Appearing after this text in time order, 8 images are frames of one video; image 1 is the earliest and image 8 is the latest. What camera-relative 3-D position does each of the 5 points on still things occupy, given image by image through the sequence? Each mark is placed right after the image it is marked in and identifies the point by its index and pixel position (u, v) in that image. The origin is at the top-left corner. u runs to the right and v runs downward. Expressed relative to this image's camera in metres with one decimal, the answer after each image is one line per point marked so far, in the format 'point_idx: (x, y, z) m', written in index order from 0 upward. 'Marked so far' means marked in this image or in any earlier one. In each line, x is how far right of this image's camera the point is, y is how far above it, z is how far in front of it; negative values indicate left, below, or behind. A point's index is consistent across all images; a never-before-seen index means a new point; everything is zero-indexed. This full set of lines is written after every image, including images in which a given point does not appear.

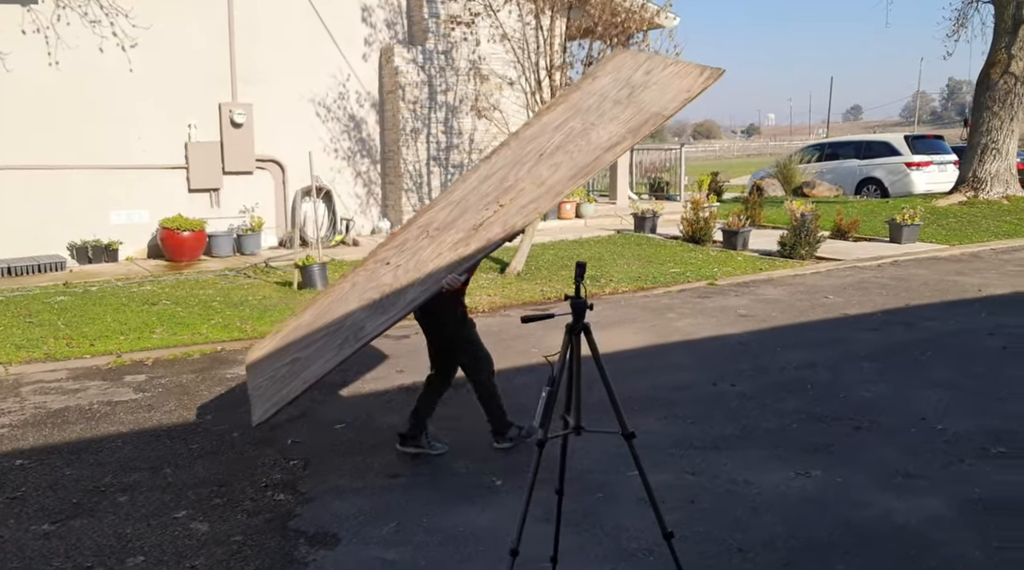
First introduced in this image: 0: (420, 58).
0: (-1.4, +3.5, +14.2) m
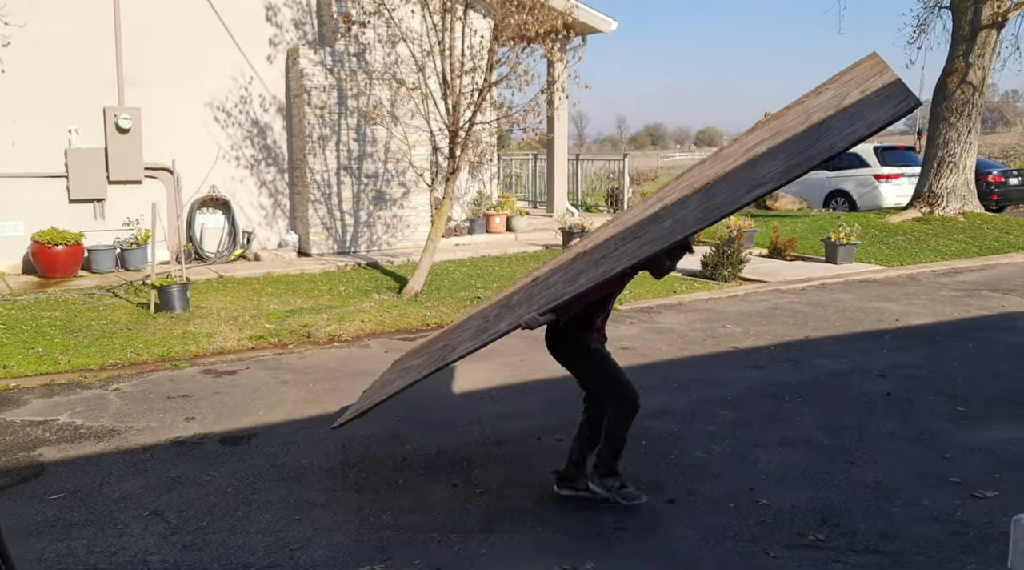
0: (-2.7, +3.3, +13.4) m
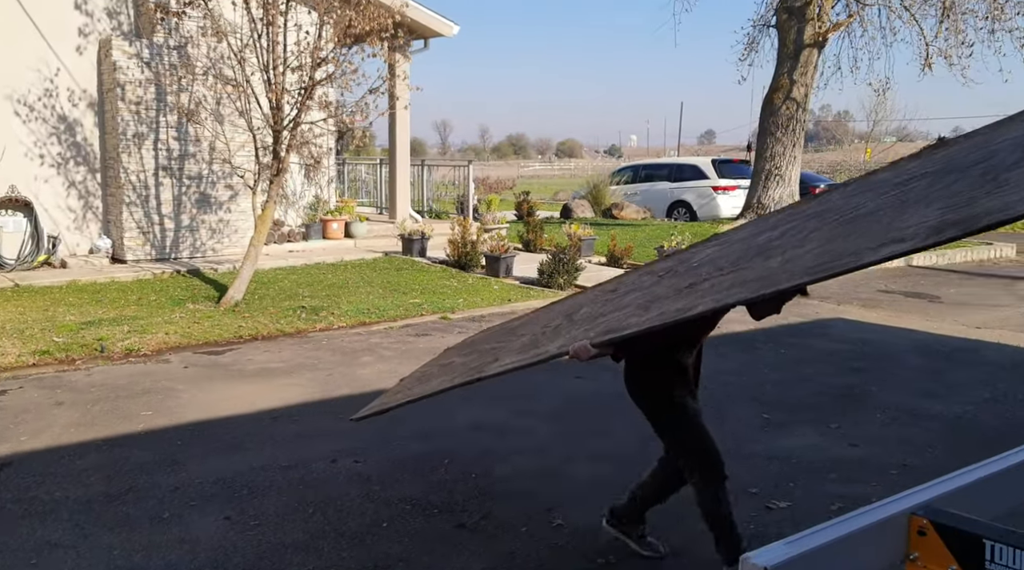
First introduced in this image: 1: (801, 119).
0: (-5.0, +3.2, +12.5) m
1: (+5.3, +3.0, +16.9) m
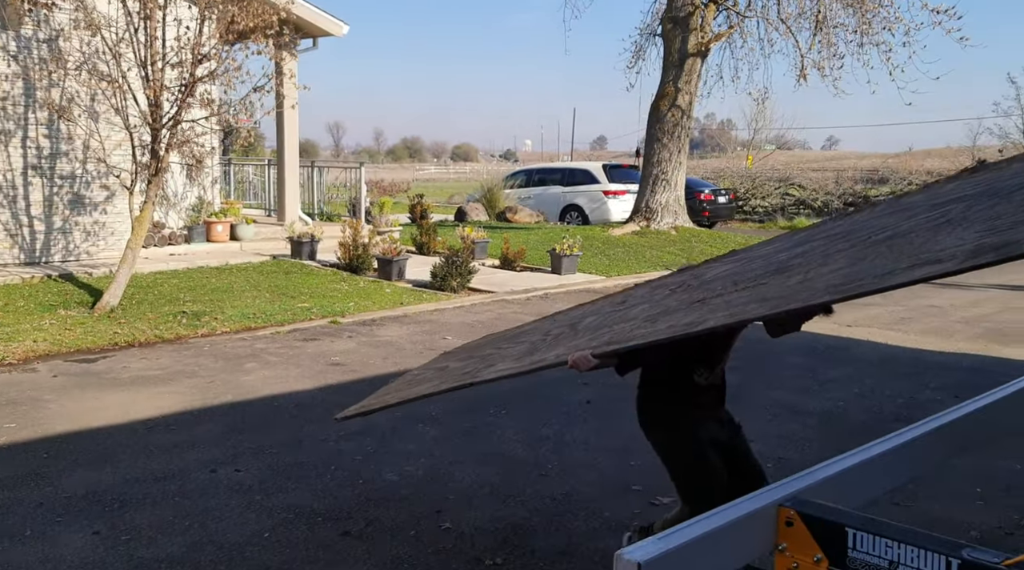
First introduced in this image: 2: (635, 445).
0: (-6.4, +3.1, +11.8) m
1: (+3.3, +3.0, +17.4) m
2: (+0.8, -1.0, +5.6) m
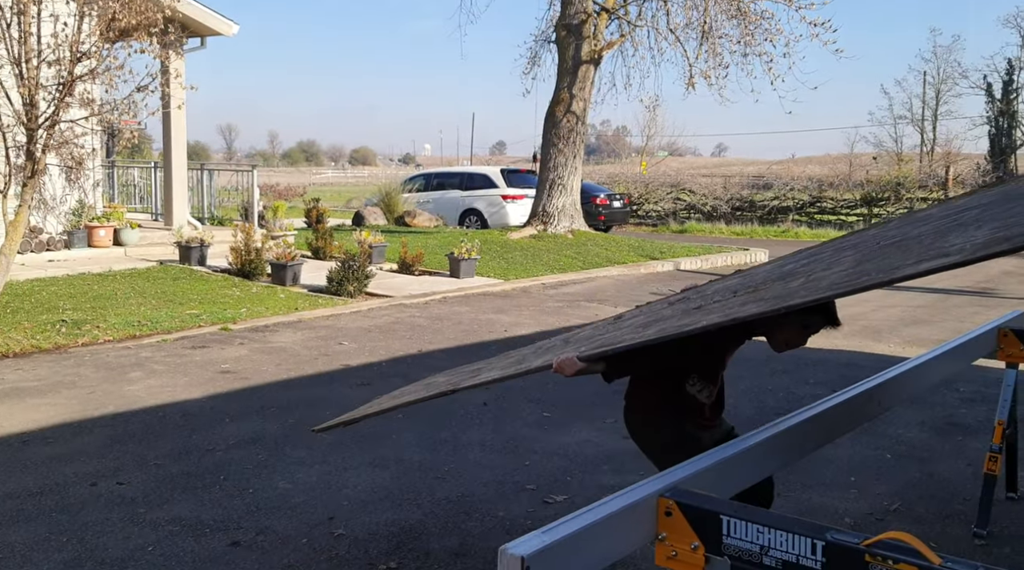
0: (-7.7, +3.0, +11.1) m
1: (+1.3, +3.0, +17.6) m
2: (+0.1, -1.0, +5.7) m
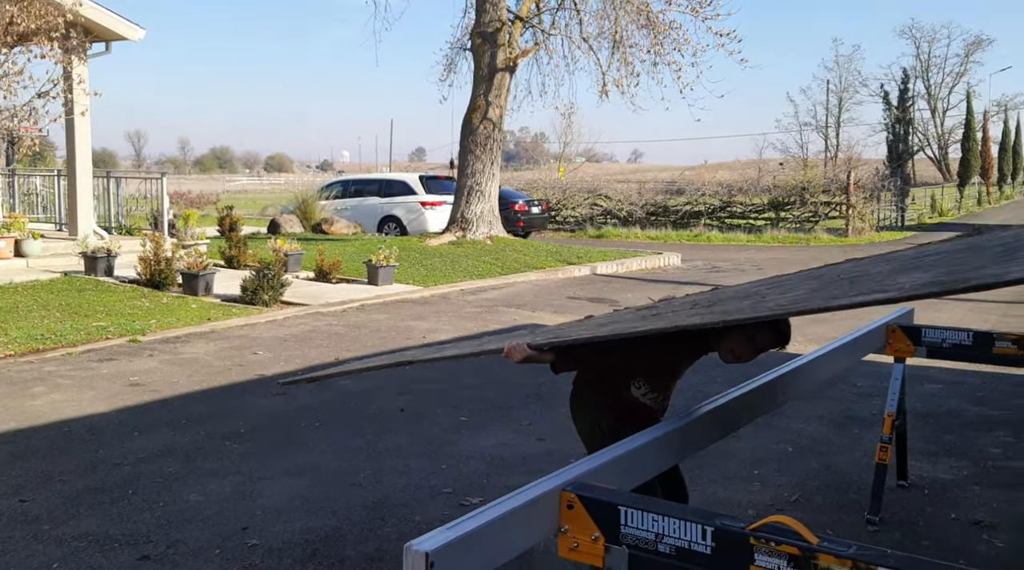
0: (-8.8, +2.8, +10.5) m
1: (-0.3, +2.8, +17.8) m
2: (-0.4, -1.0, +5.7) m
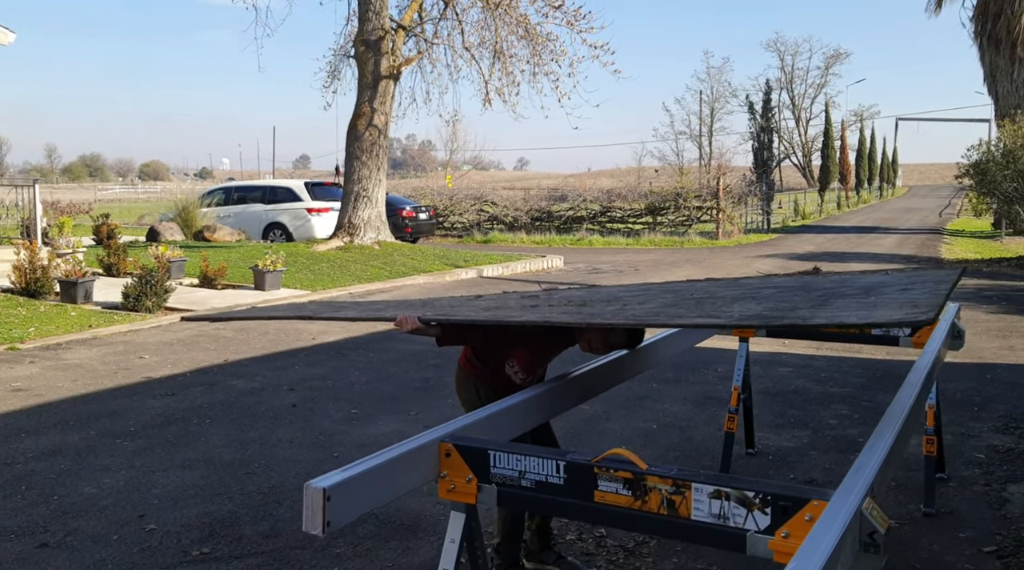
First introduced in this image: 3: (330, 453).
0: (-10.1, +2.6, +9.7) m
1: (-2.5, +2.8, +18.0) m
2: (-1.2, -1.0, +6.0) m
3: (-1.1, -1.0, +5.7) m
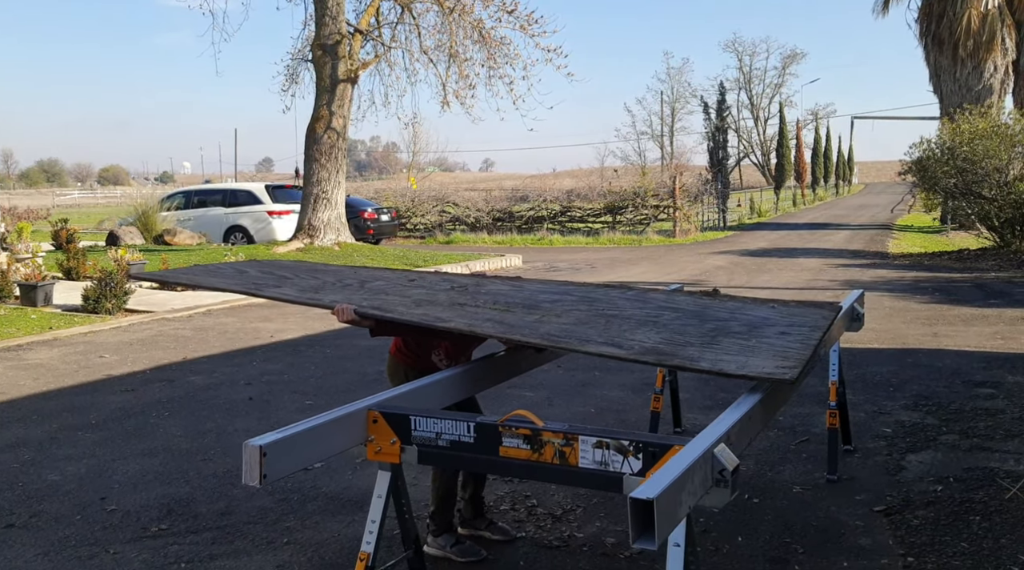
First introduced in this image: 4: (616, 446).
0: (-10.6, +2.5, +9.7) m
1: (-3.4, +2.7, +18.3) m
2: (-1.5, -1.0, +6.3) m
3: (-1.5, -1.0, +6.0) m
4: (+0.3, -0.5, +2.6) m
